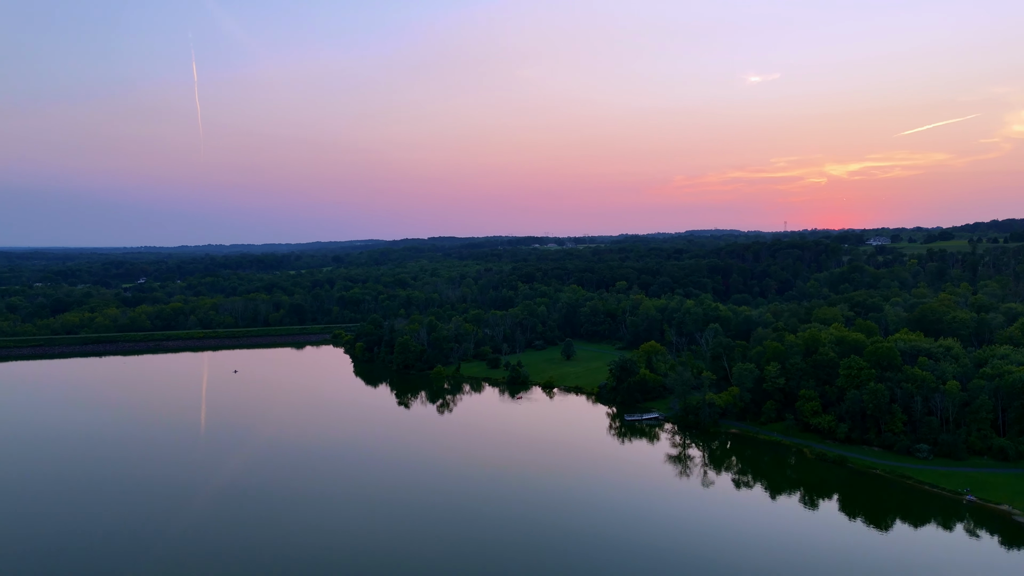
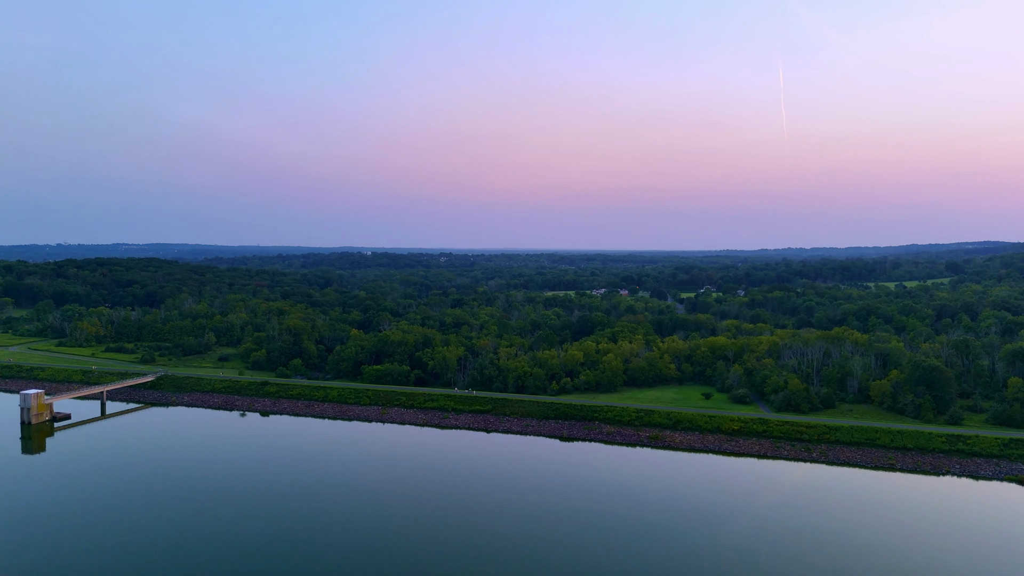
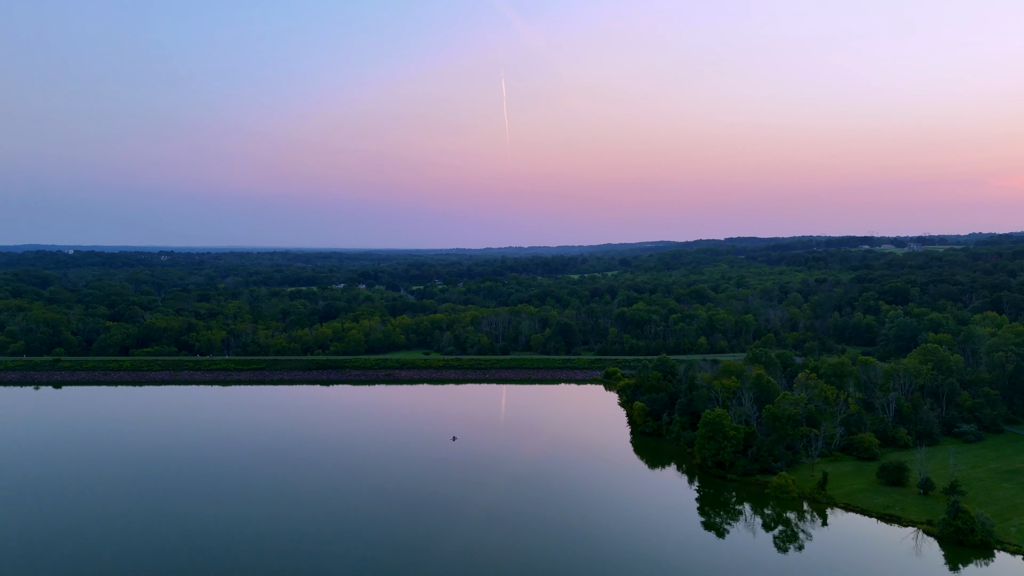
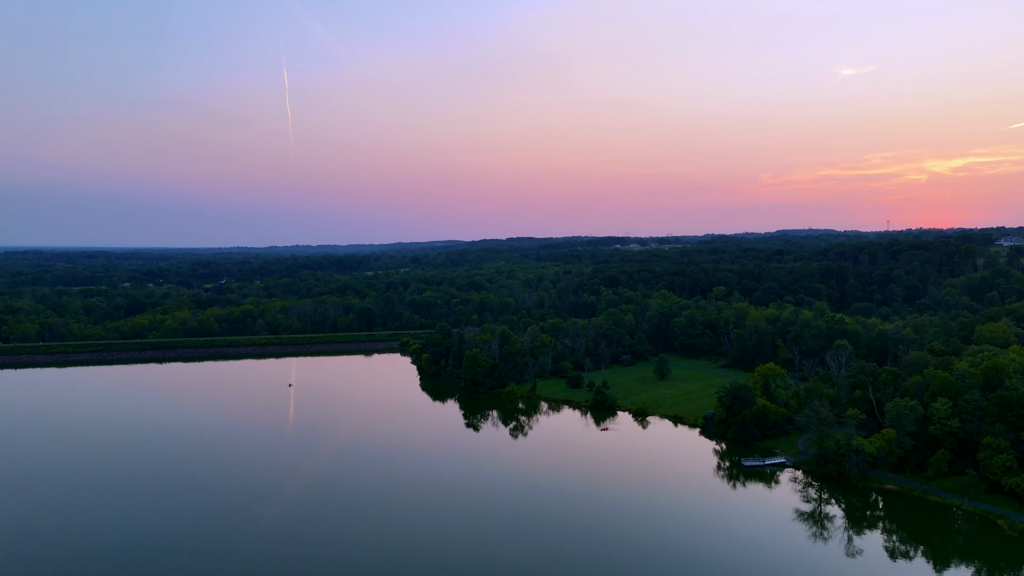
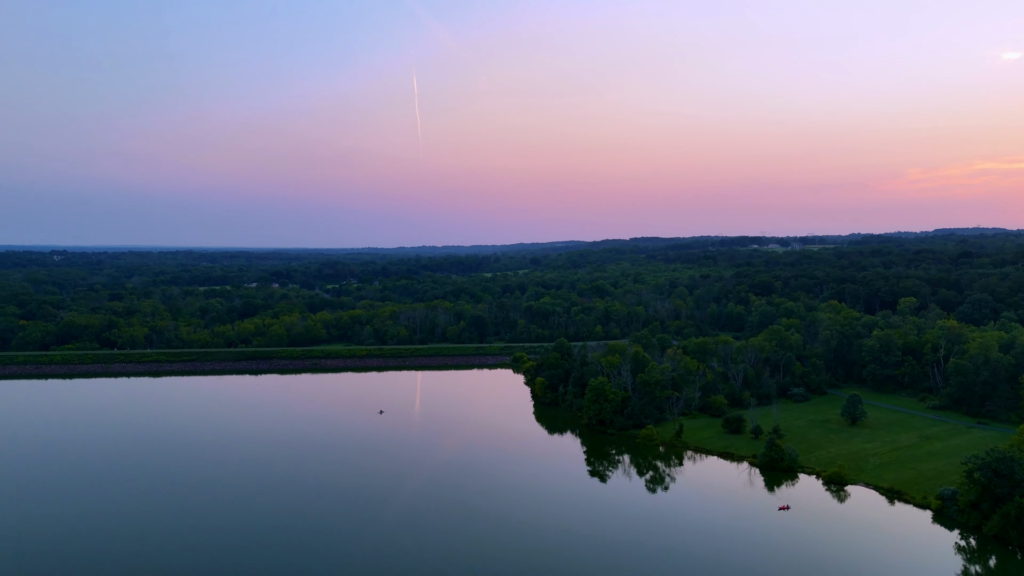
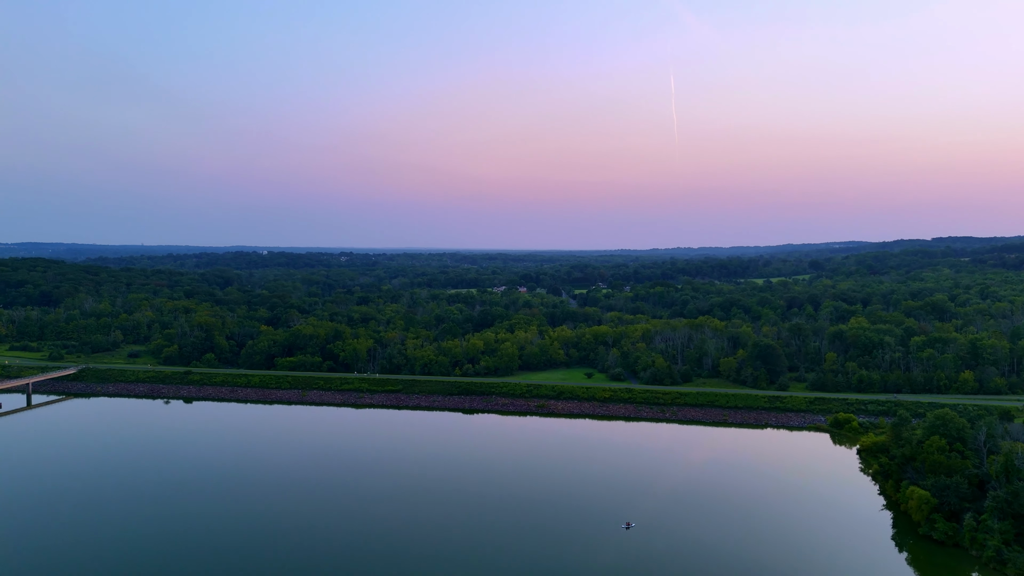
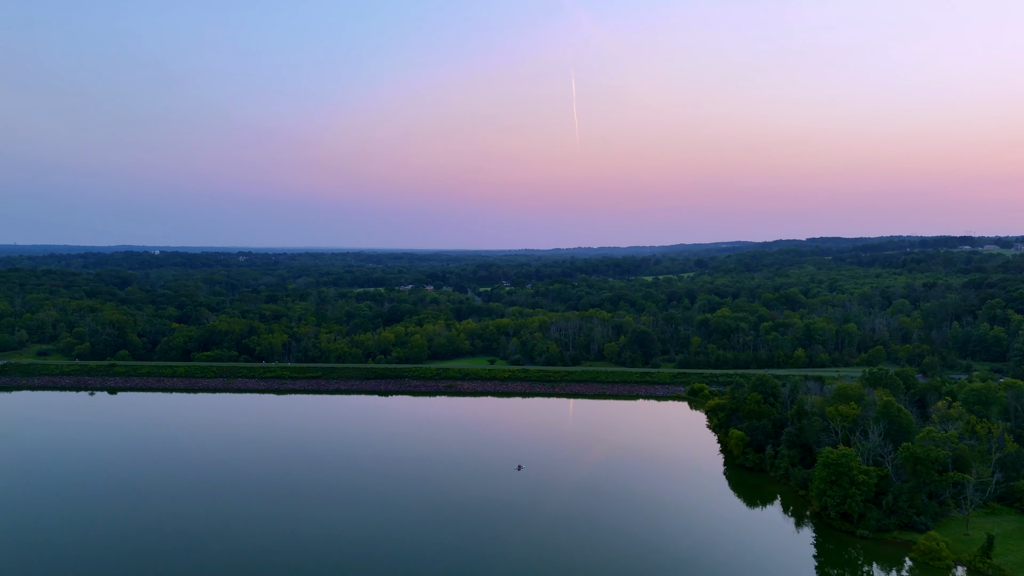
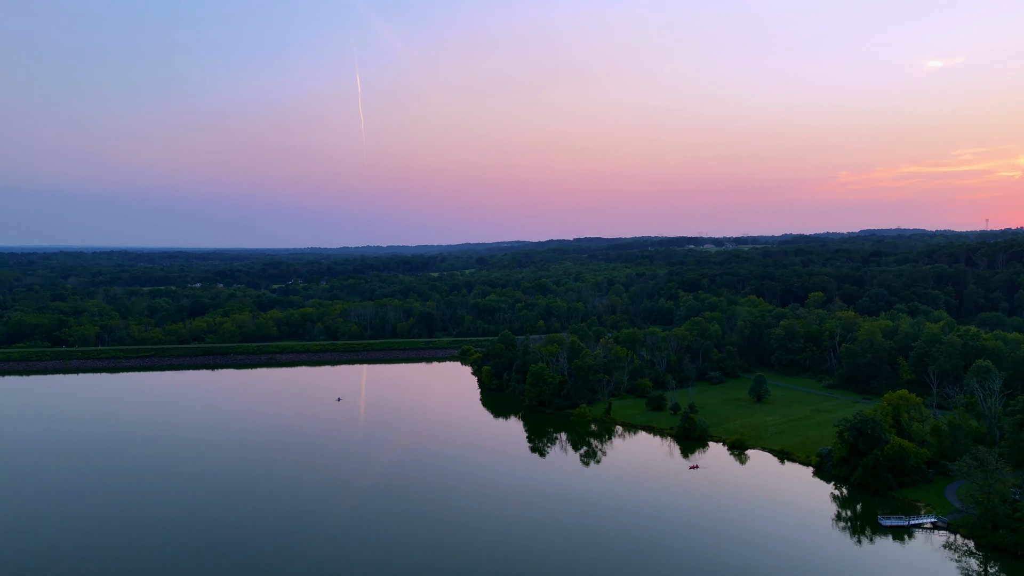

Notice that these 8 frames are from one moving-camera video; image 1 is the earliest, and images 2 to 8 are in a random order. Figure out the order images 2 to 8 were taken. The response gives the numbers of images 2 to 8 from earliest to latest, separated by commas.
4, 8, 5, 3, 7, 6, 2
